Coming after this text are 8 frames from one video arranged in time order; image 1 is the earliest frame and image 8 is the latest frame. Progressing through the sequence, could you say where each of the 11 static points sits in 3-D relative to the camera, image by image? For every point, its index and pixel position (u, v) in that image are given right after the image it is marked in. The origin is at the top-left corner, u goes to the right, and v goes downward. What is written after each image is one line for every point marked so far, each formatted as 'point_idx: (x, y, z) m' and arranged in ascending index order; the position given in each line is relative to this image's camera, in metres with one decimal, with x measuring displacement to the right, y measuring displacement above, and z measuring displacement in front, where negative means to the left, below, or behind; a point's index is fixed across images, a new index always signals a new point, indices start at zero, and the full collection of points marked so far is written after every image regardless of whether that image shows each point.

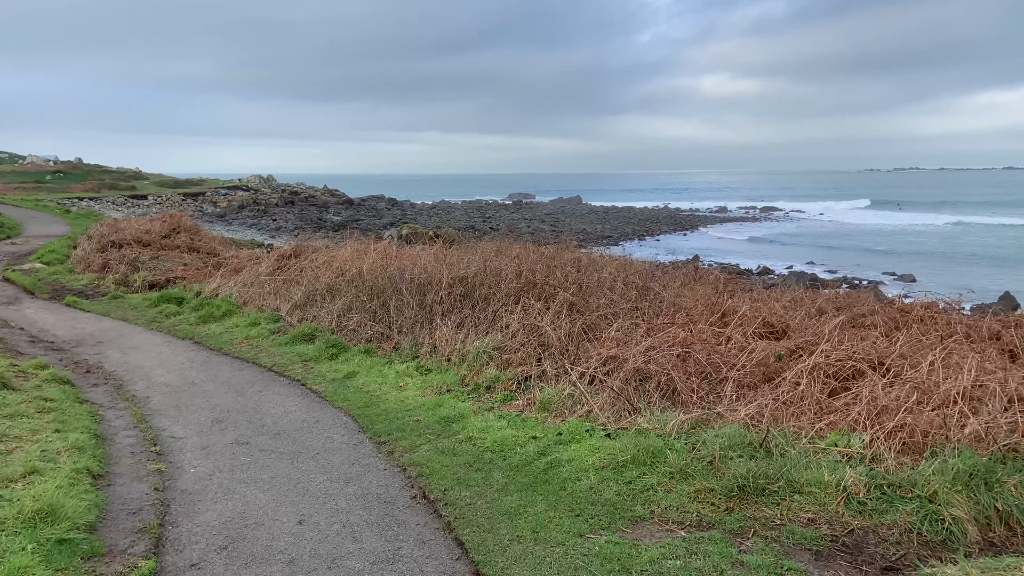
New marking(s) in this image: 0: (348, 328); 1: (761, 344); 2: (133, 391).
0: (-1.6, -0.4, +7.1) m
1: (+1.7, -0.4, +5.0) m
2: (-3.1, -0.8, +6.1) m
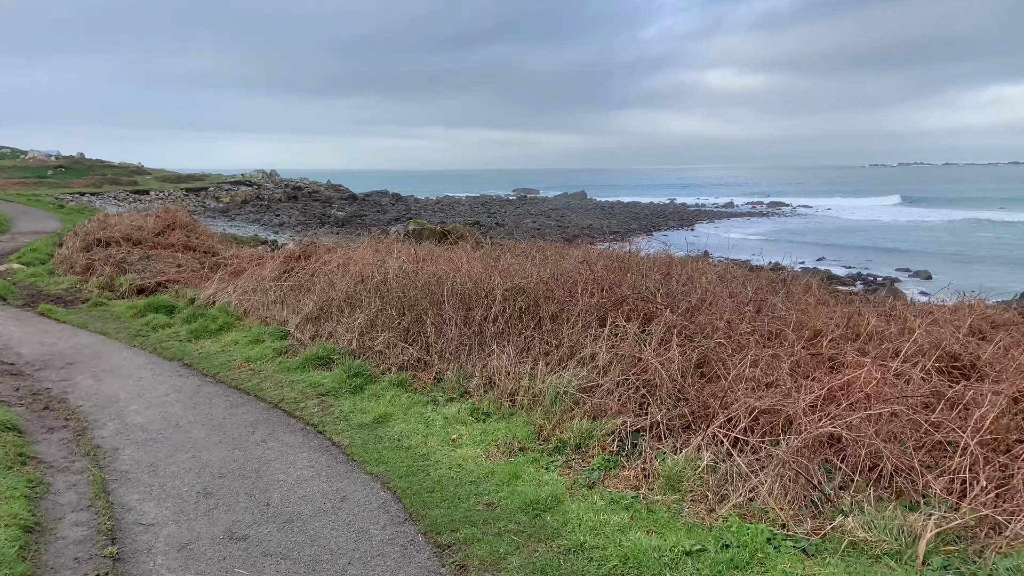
0: (-1.1, -0.5, +5.7) m
1: (+2.2, -0.5, +3.6) m
2: (-2.6, -0.9, +4.6) m
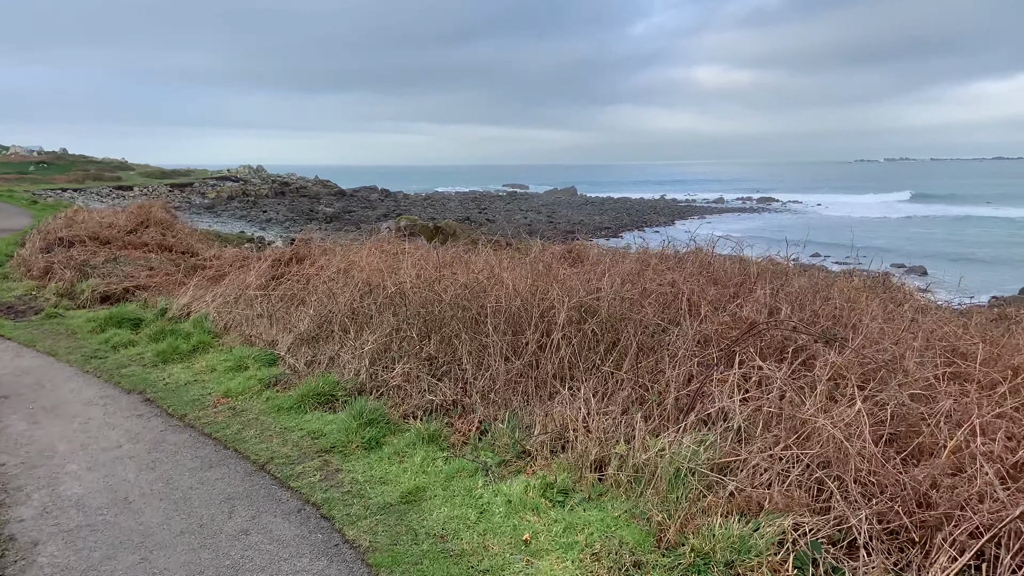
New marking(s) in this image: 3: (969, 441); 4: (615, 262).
0: (-0.7, -0.6, +4.4) m
1: (+2.6, -0.6, +2.3) m
2: (-2.2, -1.1, +3.3) m
3: (+1.6, -0.5, +2.6) m
4: (+0.7, +0.2, +4.9) m
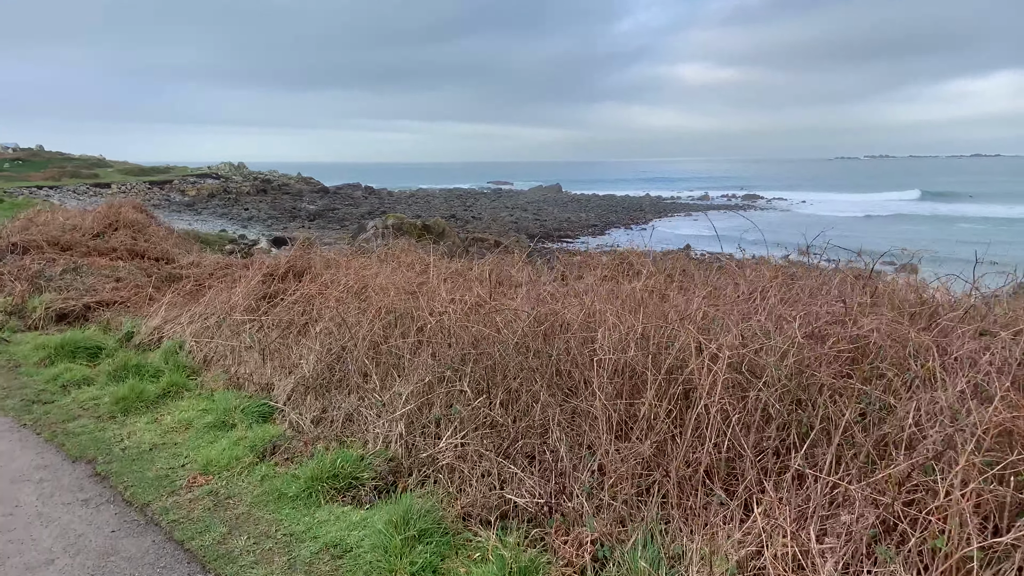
0: (-0.3, -0.8, +3.1) m
1: (+3.0, -0.8, +1.1) m
2: (-1.8, -1.2, +2.0) m
3: (+2.0, -0.7, +1.3) m
4: (+1.1, 0.0, +3.6) m
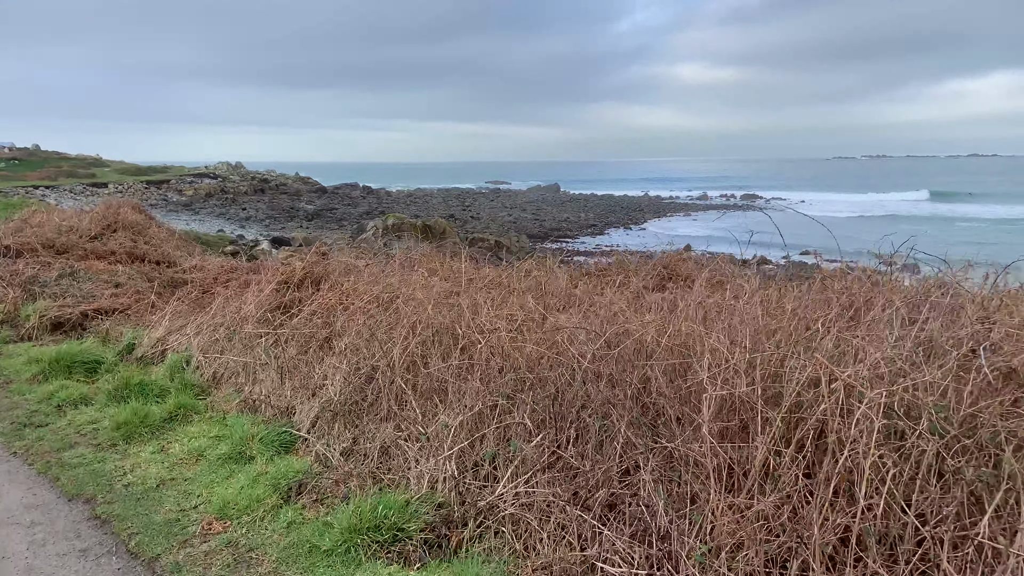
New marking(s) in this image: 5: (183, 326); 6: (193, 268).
0: (0.0, -0.8, +2.6) m
1: (+3.3, -0.8, +0.6) m
2: (-1.5, -1.3, +1.5) m
3: (+2.3, -0.8, +0.8) m
4: (+1.4, -0.1, +3.1) m
5: (-2.7, -0.3, +6.1) m
6: (-4.1, +0.2, +9.5) m
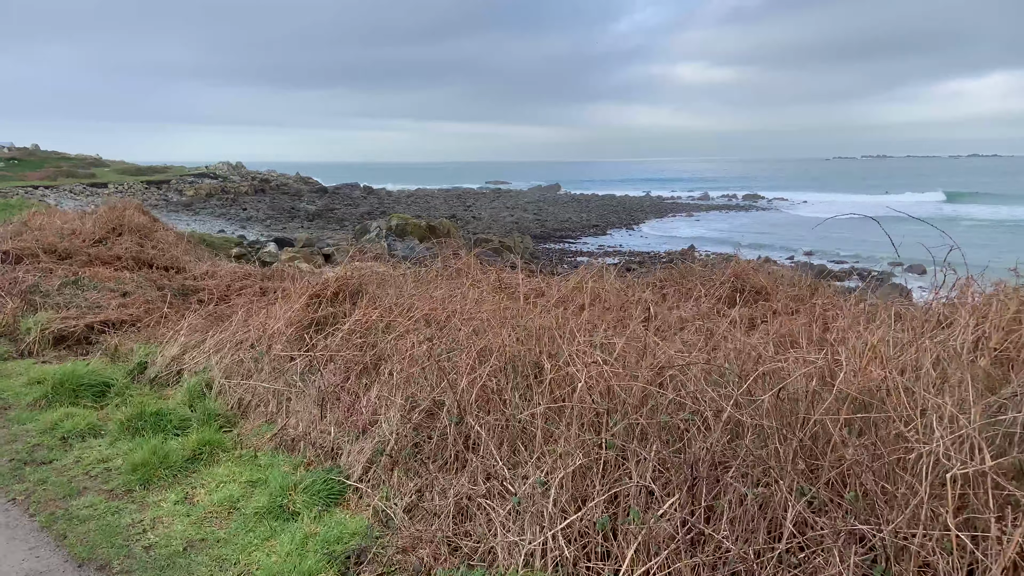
0: (+0.4, -0.9, +2.0) m
1: (+3.7, -0.9, 0.0) m
2: (-1.1, -1.4, +0.9) m
3: (+2.7, -0.9, +0.3) m
4: (+1.7, -0.2, +2.5) m
5: (-2.3, -0.4, +5.5) m
6: (-3.7, +0.1, +8.9) m
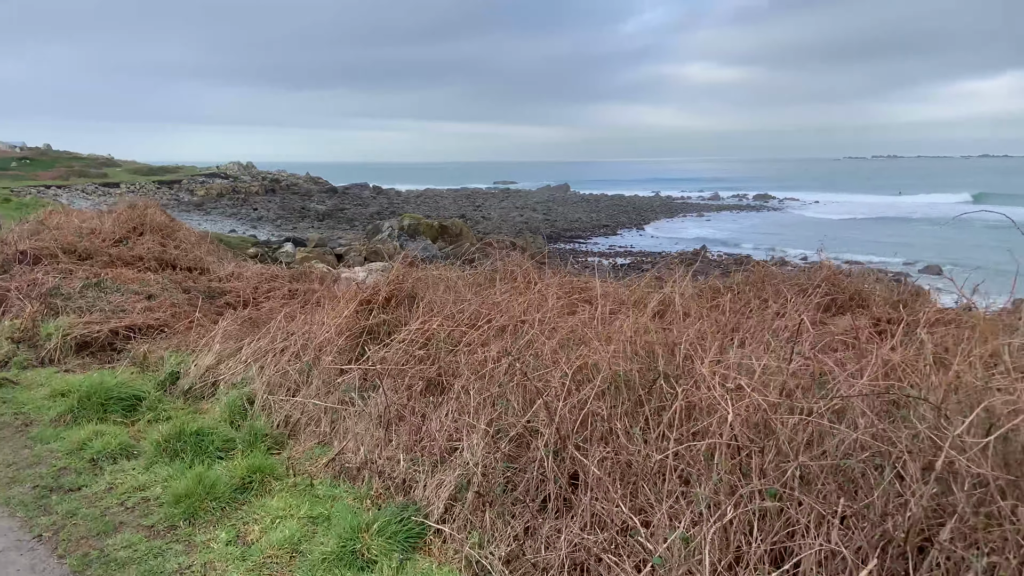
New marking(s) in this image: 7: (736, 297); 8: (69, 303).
0: (+0.8, -0.9, +1.5) m
1: (+4.1, -1.0, -0.5) m
2: (-0.7, -1.4, +0.5) m
3: (+3.1, -0.9, -0.2) m
4: (+2.1, -0.2, +2.0) m
5: (-1.9, -0.4, +5.1) m
6: (-3.2, +0.1, +8.5) m
7: (+1.3, -0.1, +4.3) m
8: (-3.9, -0.1, +6.6) m
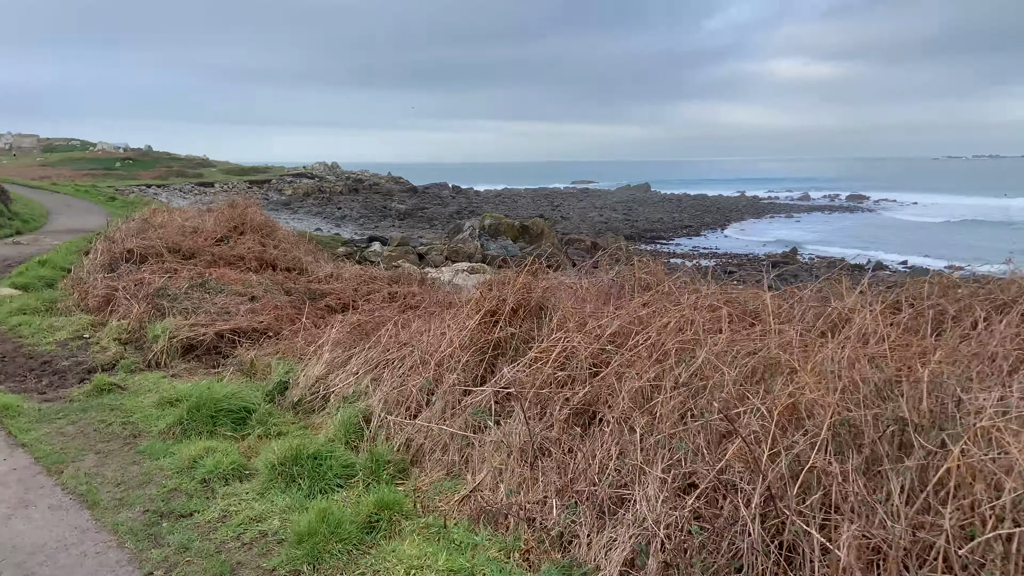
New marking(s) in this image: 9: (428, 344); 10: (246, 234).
0: (+1.2, -1.0, +1.0) m
1: (+4.3, -1.1, -1.4) m
2: (-0.4, -1.5, 0.0) m
3: (+3.3, -1.0, -1.0) m
4: (+2.6, -0.3, +1.3) m
5: (-1.1, -0.5, +4.7) m
6: (-2.0, +0.1, +8.3) m
7: (+2.1, -0.1, +3.7) m
8: (-2.9, -0.1, +6.4) m
9: (-0.5, -0.3, +4.3) m
10: (-3.4, +0.7, +9.6) m
